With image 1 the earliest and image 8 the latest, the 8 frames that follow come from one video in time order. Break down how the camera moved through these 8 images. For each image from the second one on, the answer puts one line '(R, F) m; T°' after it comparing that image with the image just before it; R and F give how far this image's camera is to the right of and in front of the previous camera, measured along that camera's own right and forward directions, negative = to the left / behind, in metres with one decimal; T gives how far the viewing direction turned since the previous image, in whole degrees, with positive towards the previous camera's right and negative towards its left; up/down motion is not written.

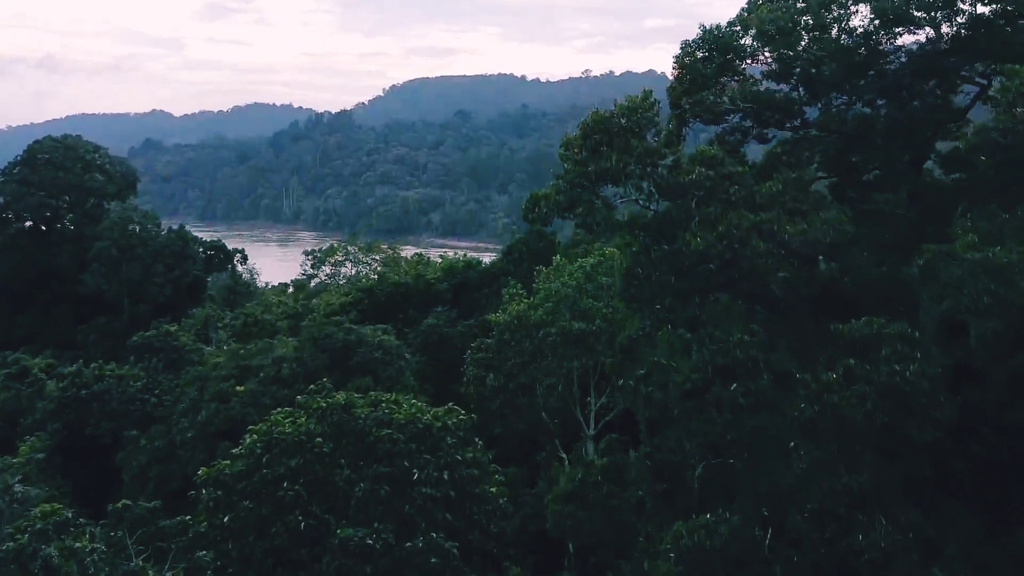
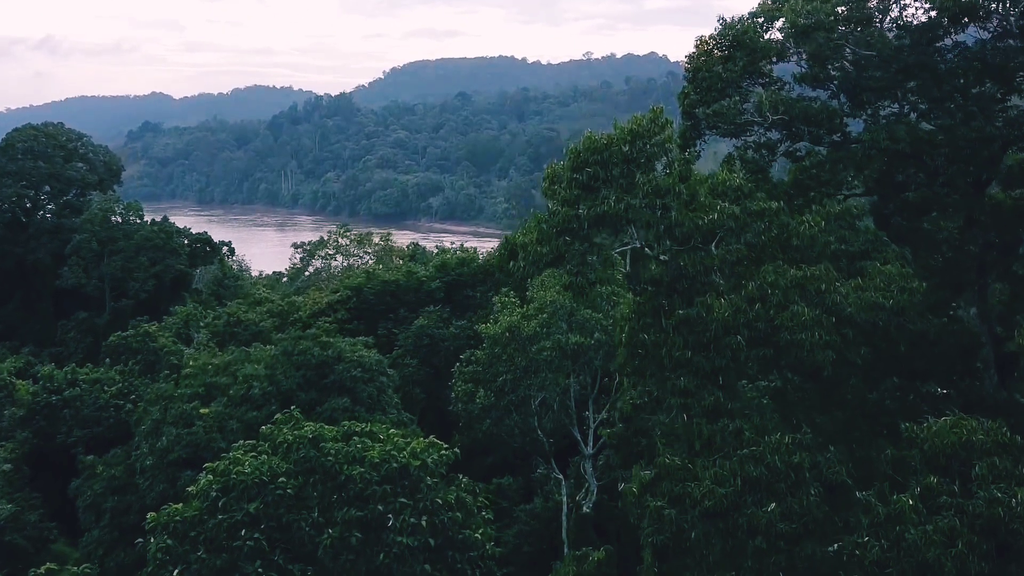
(+0.1, +1.2) m; 0°
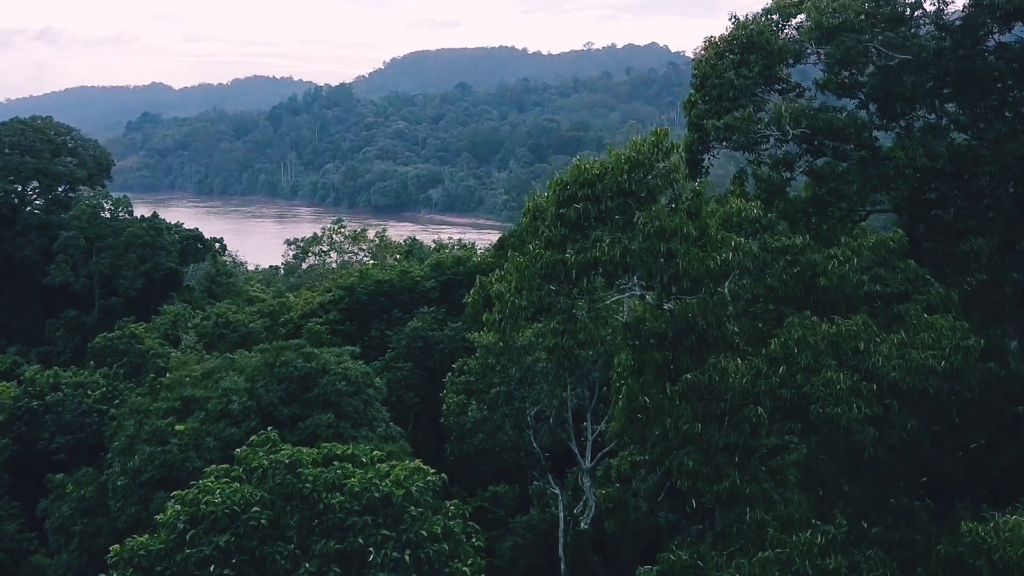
(+0.1, +0.7) m; 0°
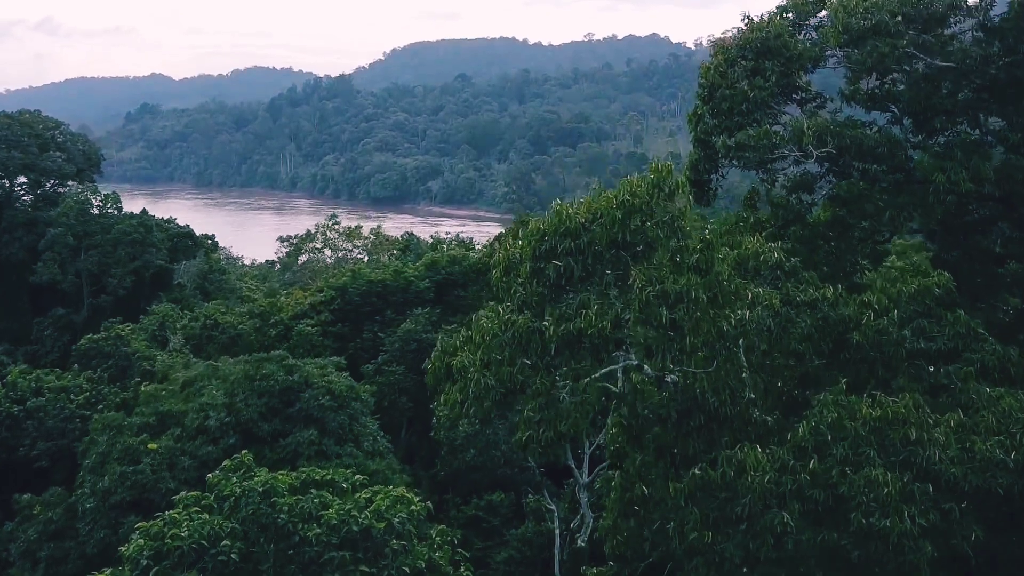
(+0.1, +0.6) m; 0°
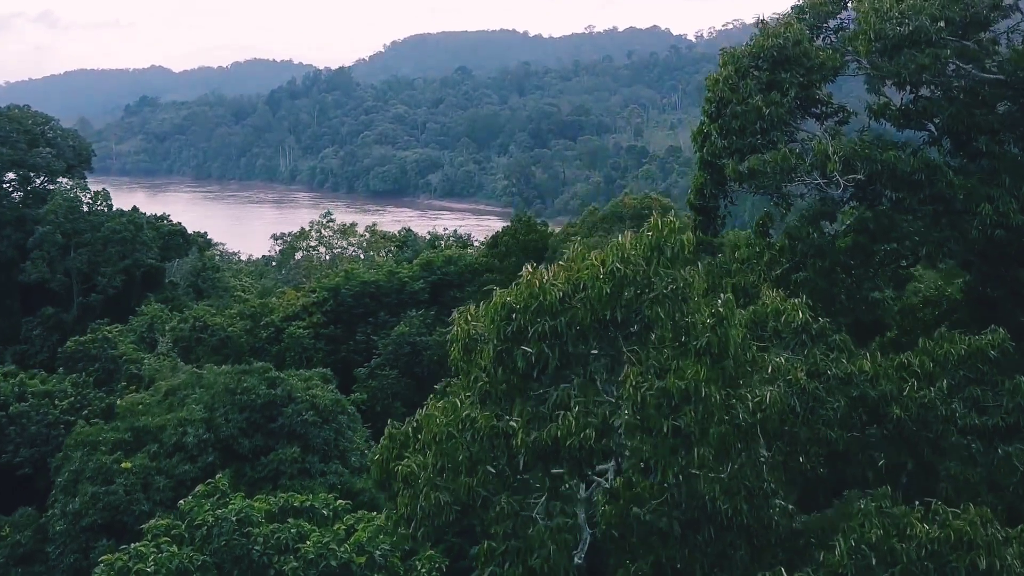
(+0.1, +0.5) m; 0°
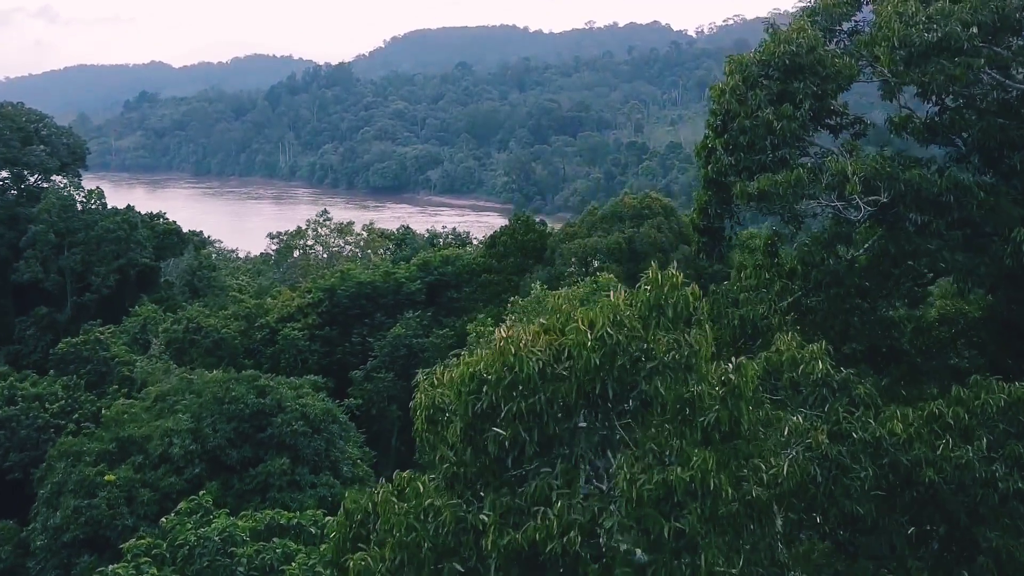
(0.0, +0.3) m; 0°
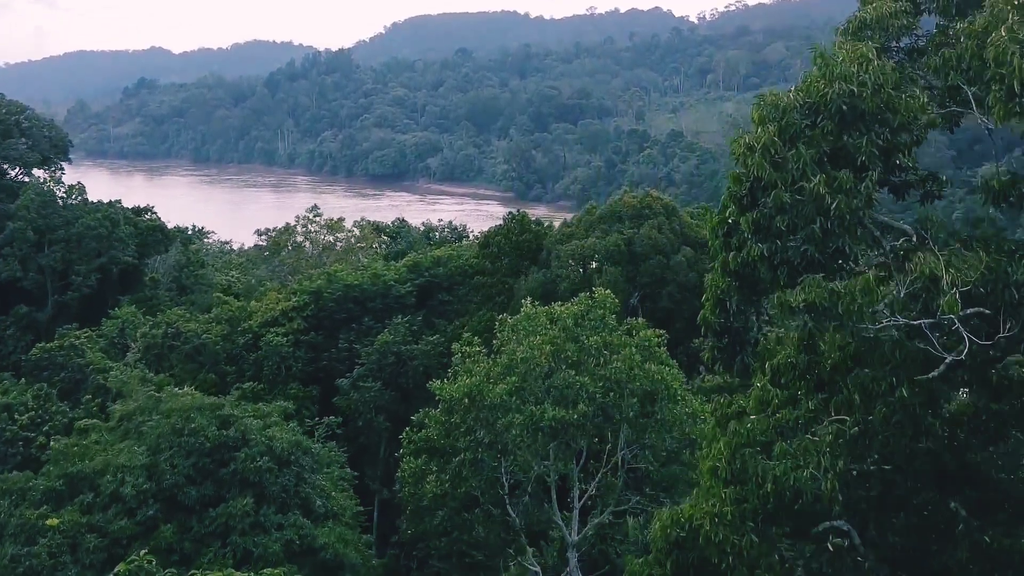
(+0.1, +1.0) m; 0°
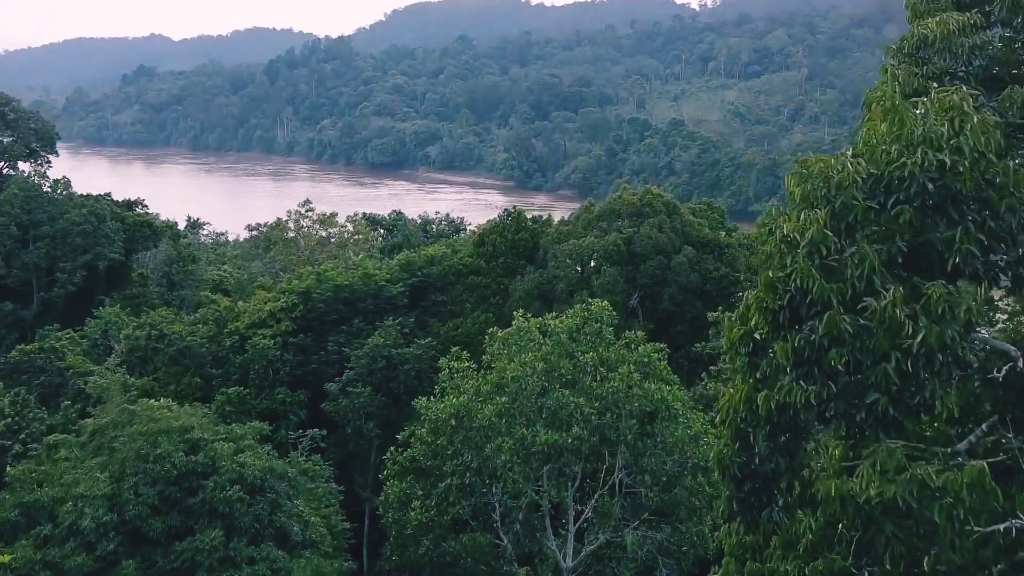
(+0.1, +0.7) m; 0°
